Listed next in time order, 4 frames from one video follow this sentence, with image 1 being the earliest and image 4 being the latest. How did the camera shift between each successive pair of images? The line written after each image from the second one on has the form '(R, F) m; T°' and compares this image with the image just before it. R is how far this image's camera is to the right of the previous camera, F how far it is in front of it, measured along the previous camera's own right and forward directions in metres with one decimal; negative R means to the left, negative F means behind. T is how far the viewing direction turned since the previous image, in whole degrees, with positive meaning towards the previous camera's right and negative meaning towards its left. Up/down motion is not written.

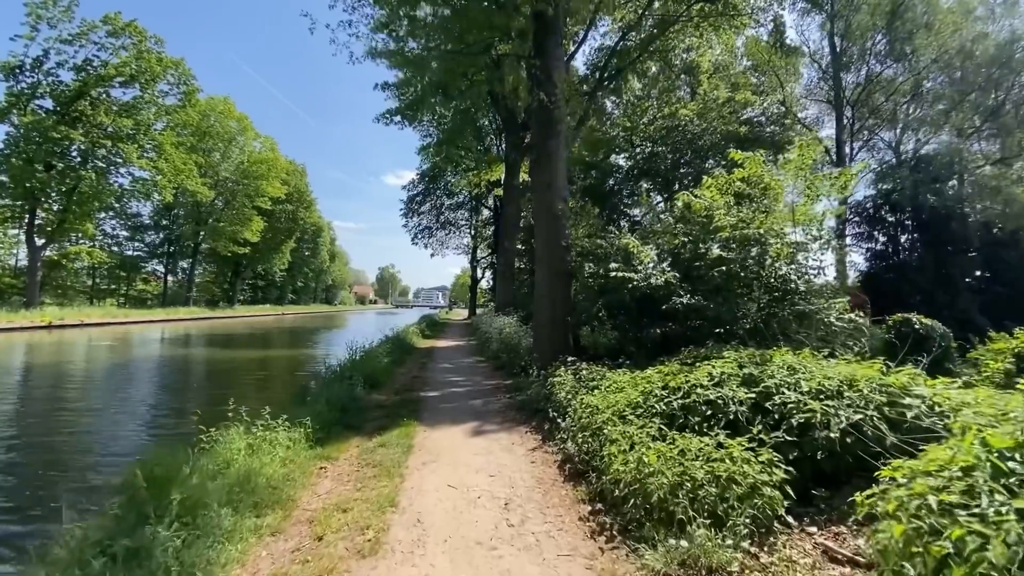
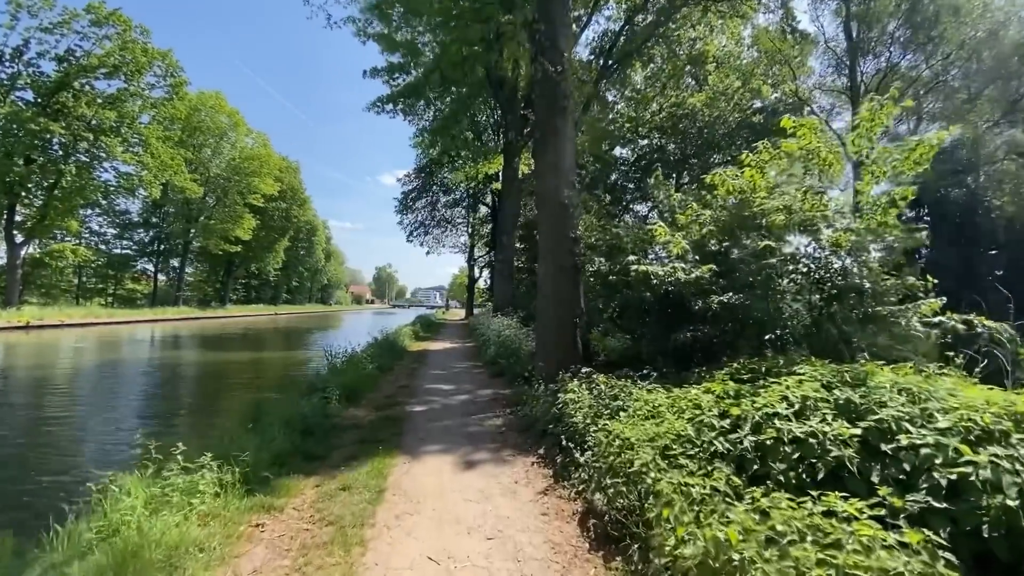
(-0.1, +1.4) m; 0°
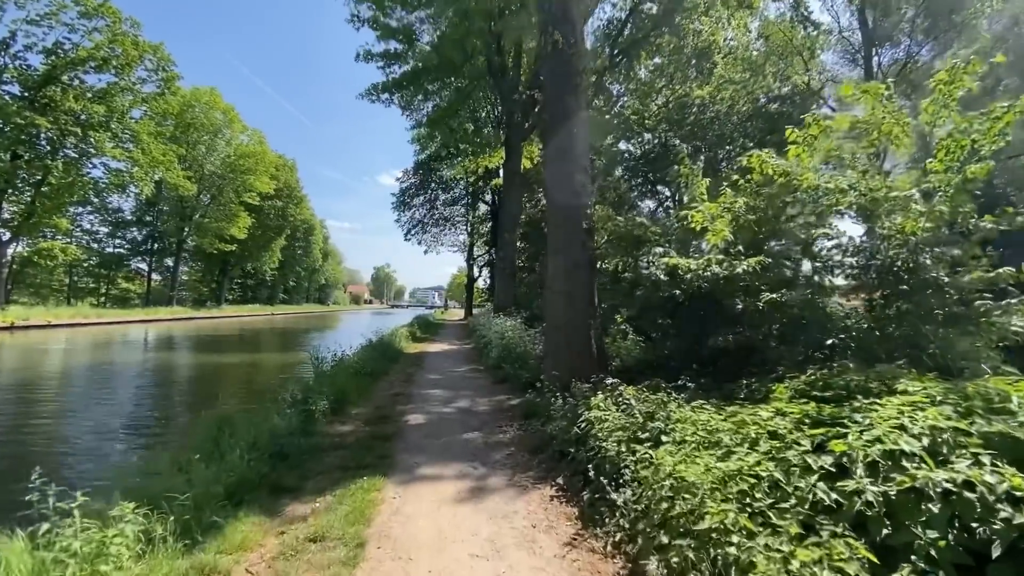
(-0.2, +1.0) m; 0°
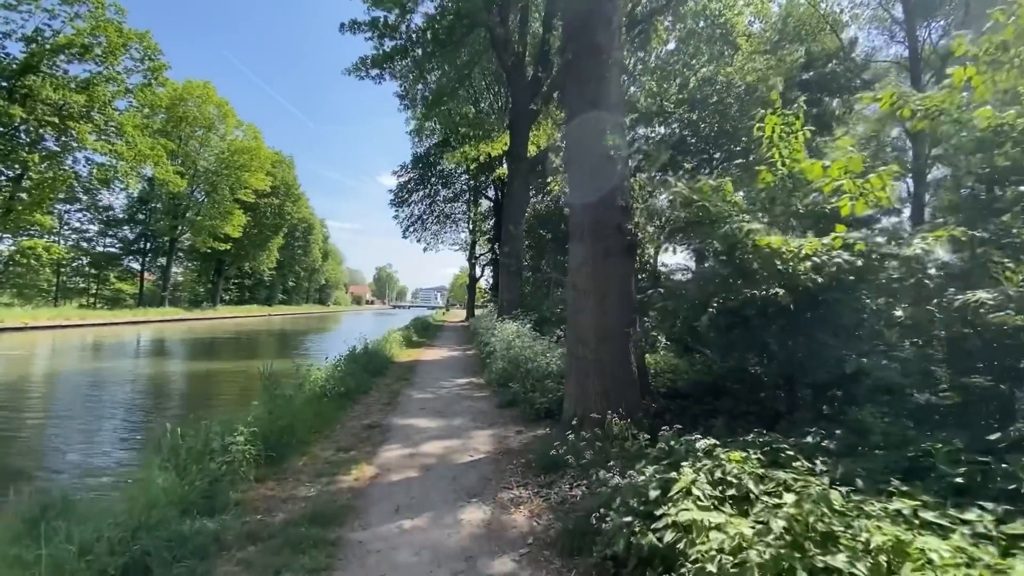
(-0.1, +2.3) m; 0°
